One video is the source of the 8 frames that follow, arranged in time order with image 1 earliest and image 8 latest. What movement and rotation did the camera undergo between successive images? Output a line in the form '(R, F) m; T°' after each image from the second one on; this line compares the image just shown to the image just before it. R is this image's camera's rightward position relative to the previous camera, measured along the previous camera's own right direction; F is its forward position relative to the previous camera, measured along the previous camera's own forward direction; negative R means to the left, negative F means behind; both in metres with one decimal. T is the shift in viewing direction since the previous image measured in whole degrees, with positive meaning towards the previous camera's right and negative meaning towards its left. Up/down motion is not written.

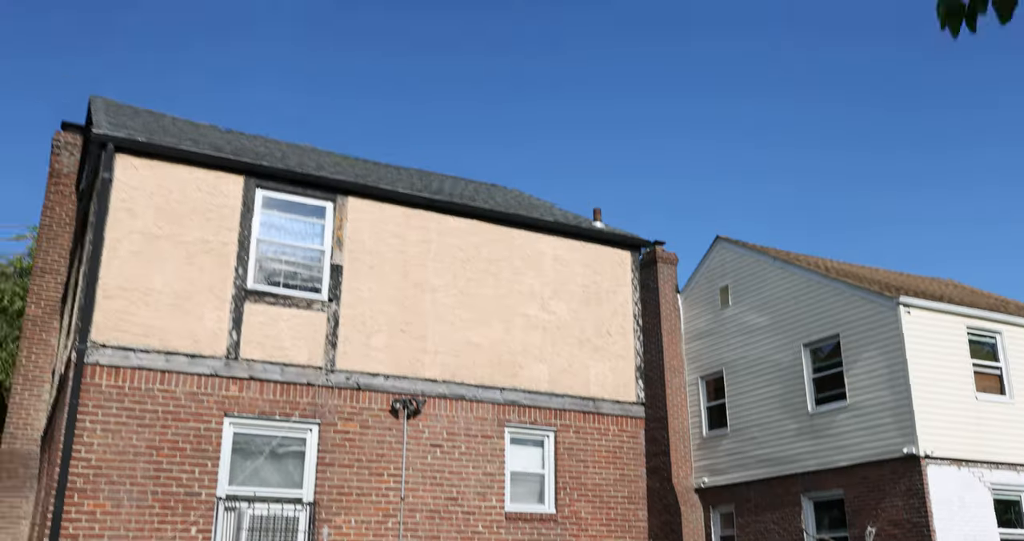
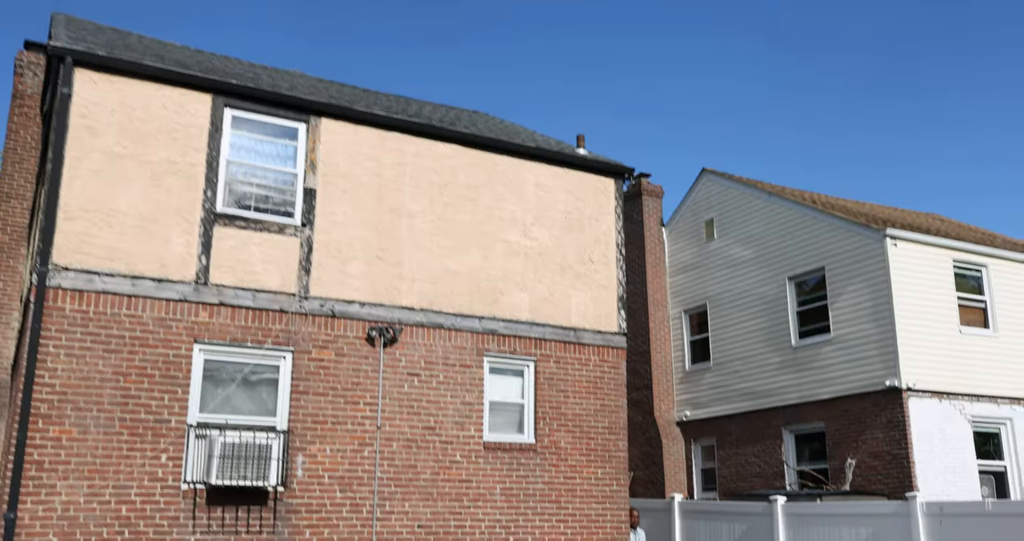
(+0.1, +0.3) m; +1°
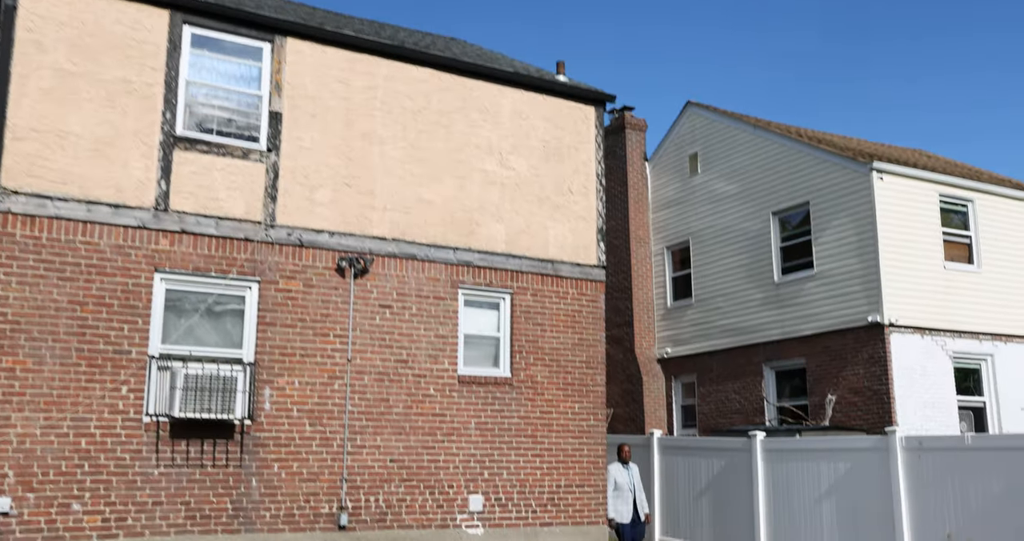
(+0.1, +0.3) m; +1°
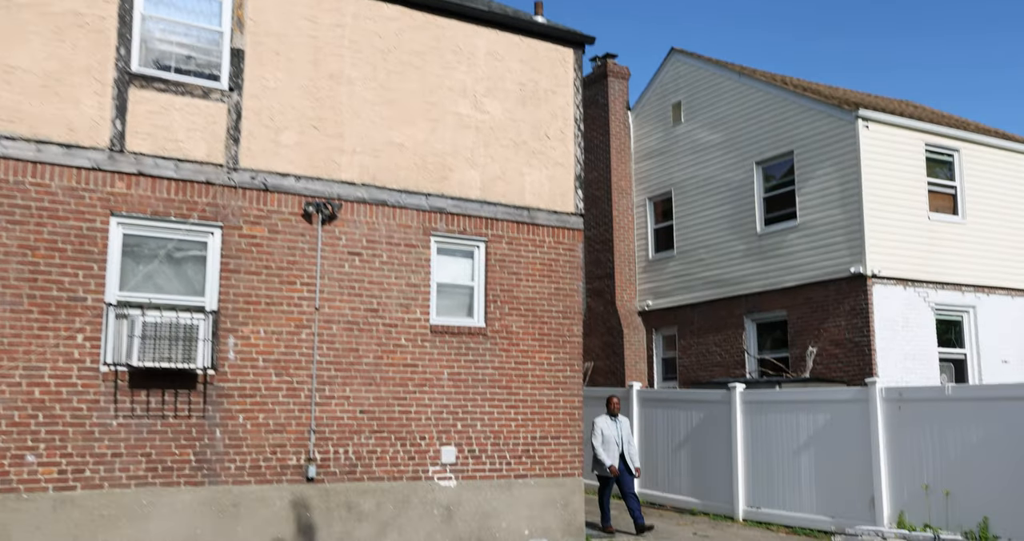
(+0.1, +0.3) m; +1°
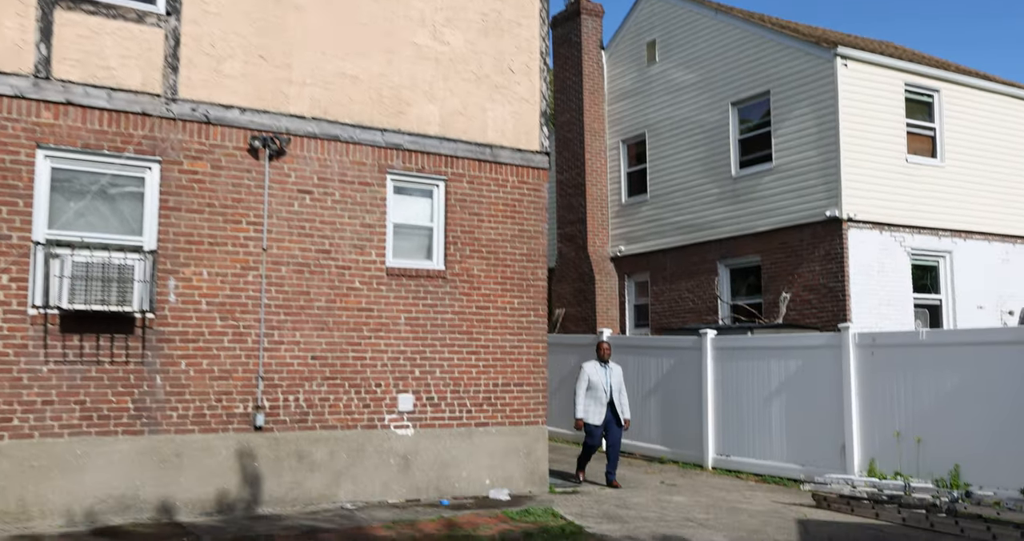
(+0.2, +0.4) m; +1°
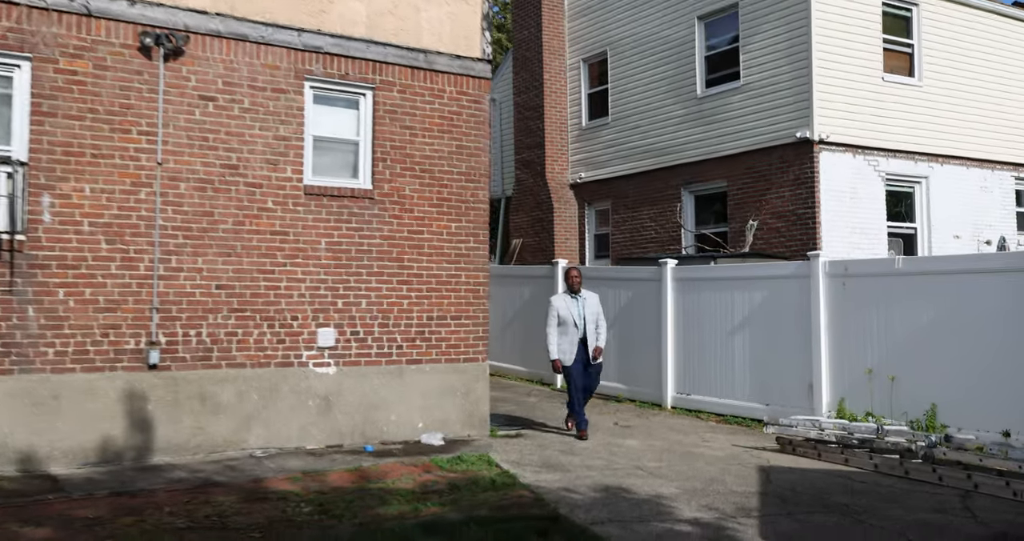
(+0.3, +1.0) m; +2°
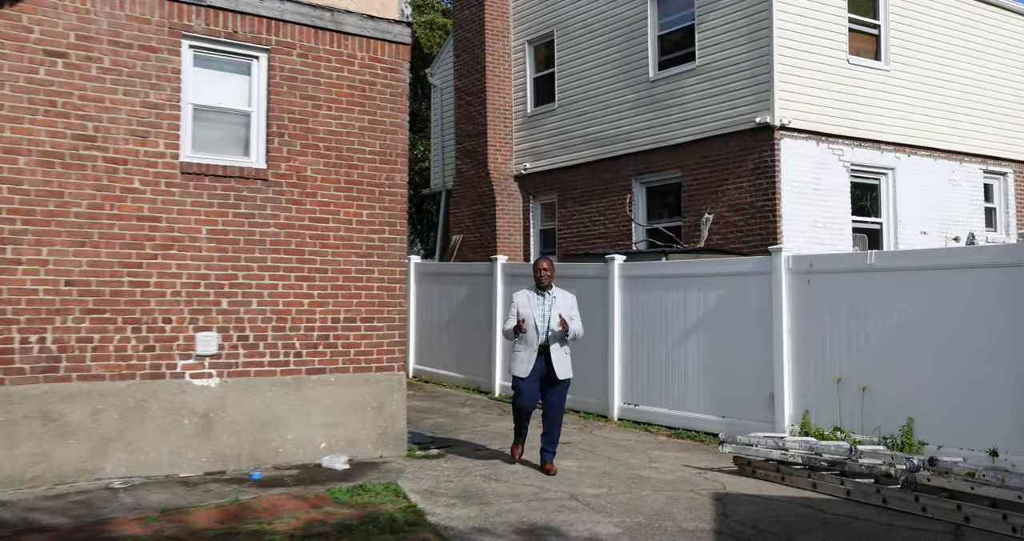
(+0.3, +1.2) m; +2°
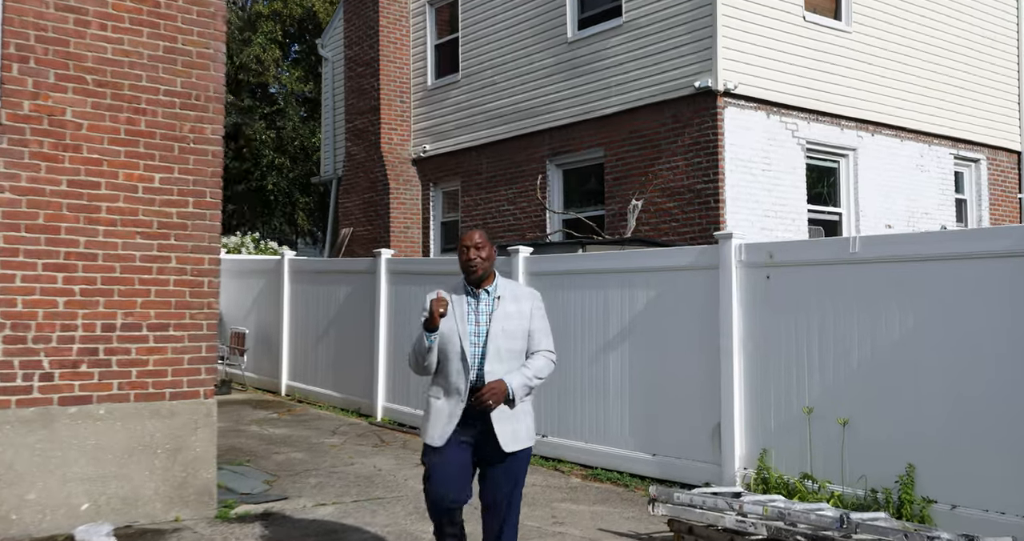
(+0.4, +2.2) m; +4°
